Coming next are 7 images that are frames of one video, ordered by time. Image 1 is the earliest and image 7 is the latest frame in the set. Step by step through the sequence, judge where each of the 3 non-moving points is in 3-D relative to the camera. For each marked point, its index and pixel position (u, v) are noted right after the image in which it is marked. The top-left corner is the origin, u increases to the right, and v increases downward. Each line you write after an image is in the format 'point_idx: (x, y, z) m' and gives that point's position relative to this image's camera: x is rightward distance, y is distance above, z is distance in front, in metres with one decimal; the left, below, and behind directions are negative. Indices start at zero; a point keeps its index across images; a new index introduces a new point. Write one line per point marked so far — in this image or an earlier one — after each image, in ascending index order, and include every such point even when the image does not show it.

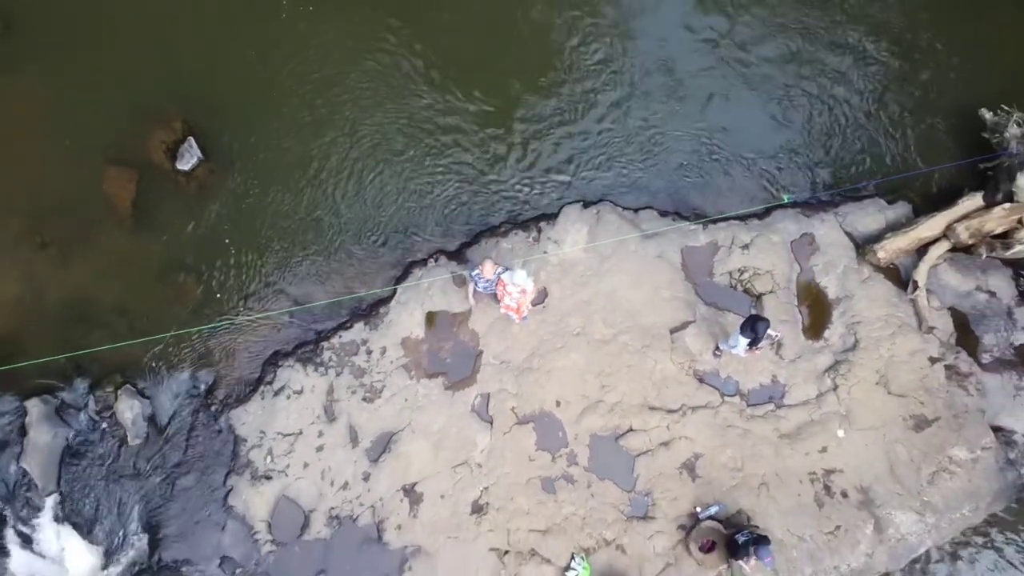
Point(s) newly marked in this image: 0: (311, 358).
0: (-2.5, -0.9, +8.1) m
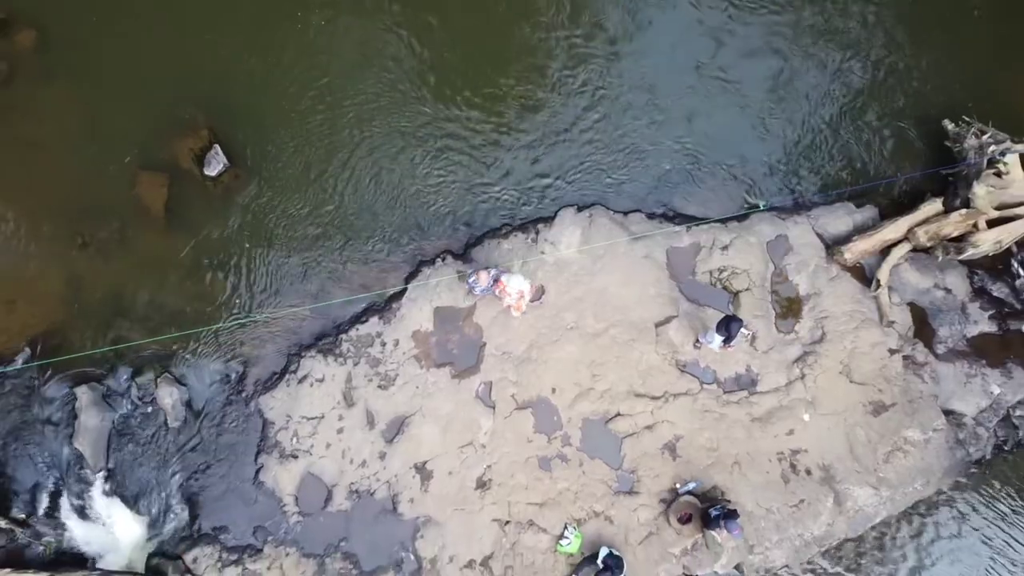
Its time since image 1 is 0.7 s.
0: (-2.5, -0.8, +8.9) m
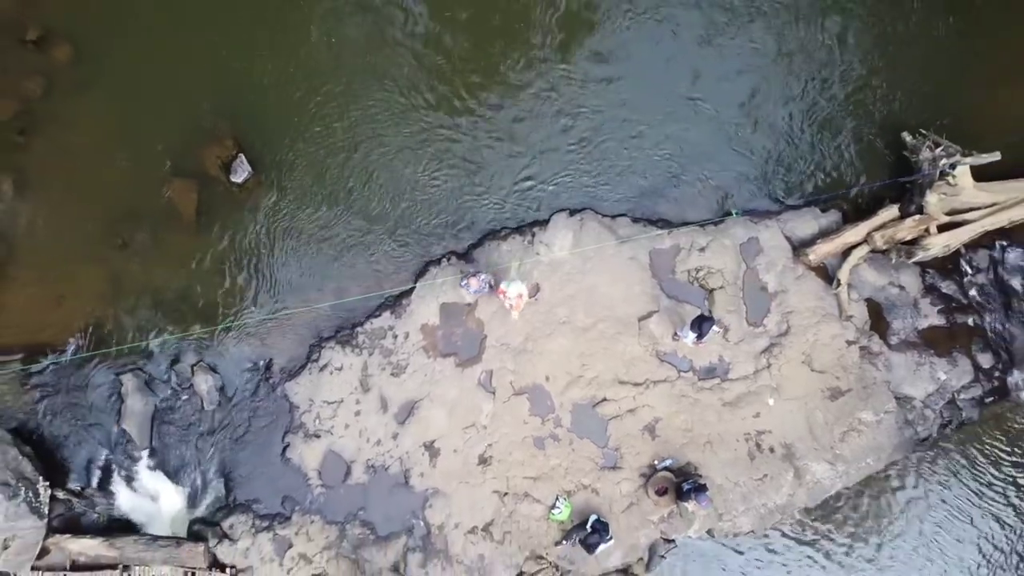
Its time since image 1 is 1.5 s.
0: (-2.5, -0.8, +9.9) m
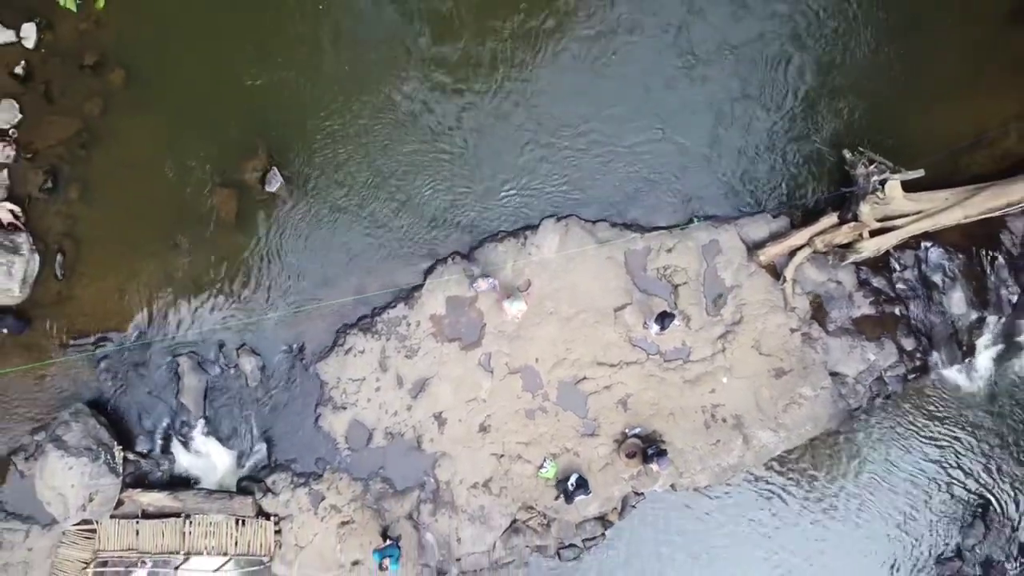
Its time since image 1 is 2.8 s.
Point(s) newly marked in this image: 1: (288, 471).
0: (-2.6, -0.7, +11.7) m
1: (-4.0, -3.3, +11.7) m
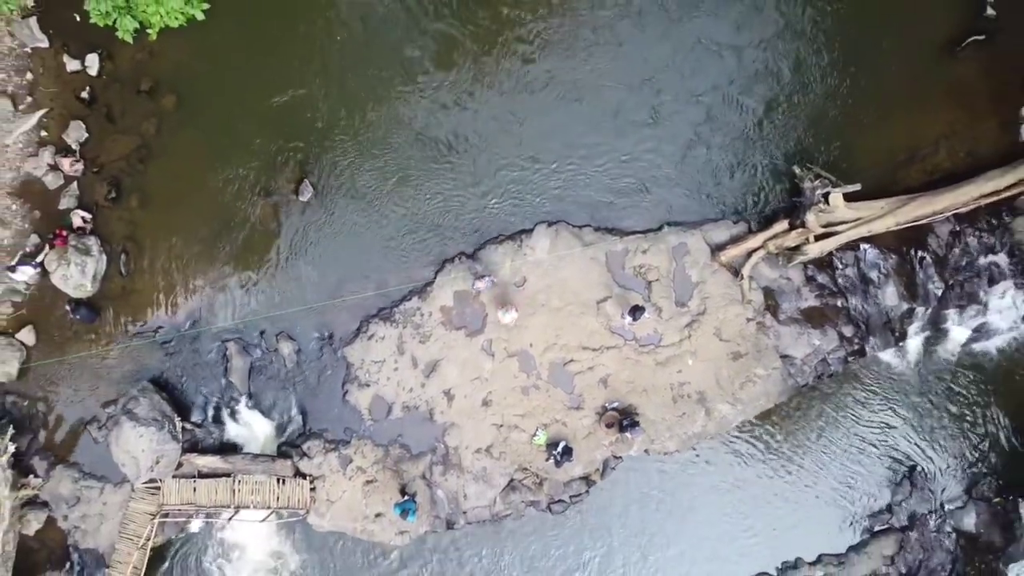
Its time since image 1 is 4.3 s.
0: (-2.6, -0.6, +13.7) m
1: (-4.0, -3.2, +13.8) m
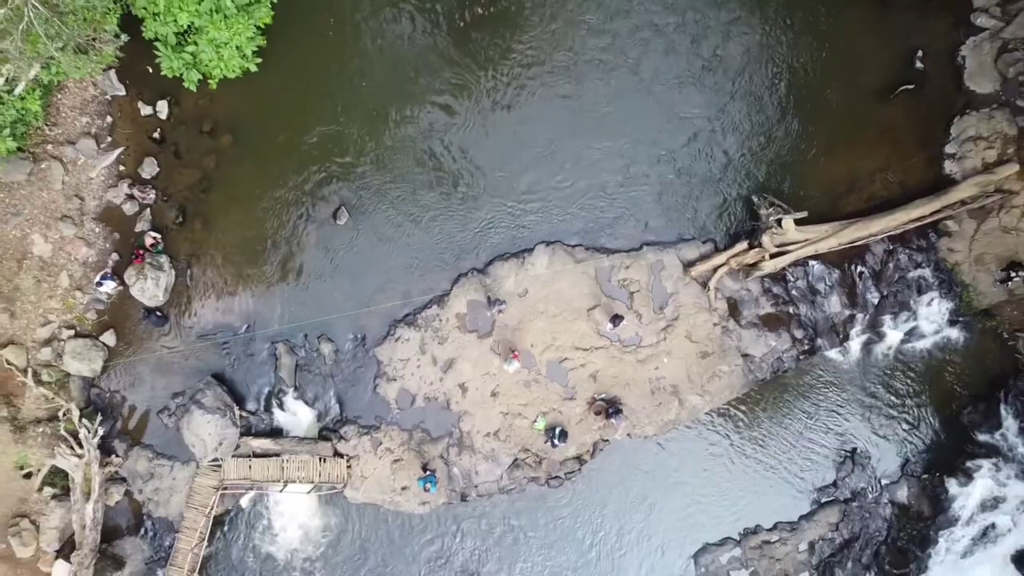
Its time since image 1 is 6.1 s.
0: (-2.5, -0.9, +16.3) m
1: (-3.9, -3.4, +16.4) m
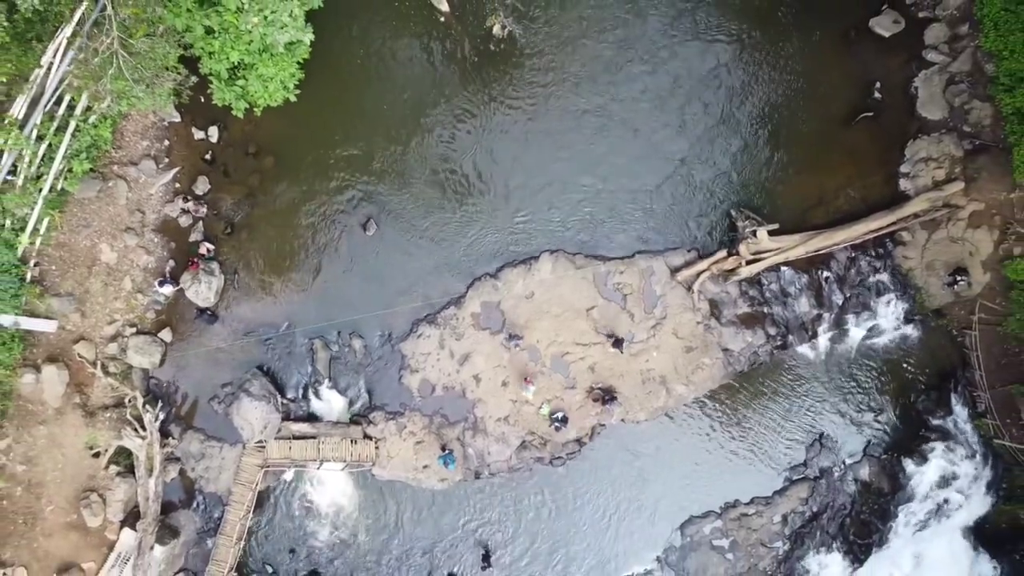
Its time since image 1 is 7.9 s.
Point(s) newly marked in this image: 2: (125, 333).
0: (-2.3, -0.9, +18.6) m
1: (-3.7, -3.5, +18.7) m
2: (-10.8, -1.3, +18.3) m
